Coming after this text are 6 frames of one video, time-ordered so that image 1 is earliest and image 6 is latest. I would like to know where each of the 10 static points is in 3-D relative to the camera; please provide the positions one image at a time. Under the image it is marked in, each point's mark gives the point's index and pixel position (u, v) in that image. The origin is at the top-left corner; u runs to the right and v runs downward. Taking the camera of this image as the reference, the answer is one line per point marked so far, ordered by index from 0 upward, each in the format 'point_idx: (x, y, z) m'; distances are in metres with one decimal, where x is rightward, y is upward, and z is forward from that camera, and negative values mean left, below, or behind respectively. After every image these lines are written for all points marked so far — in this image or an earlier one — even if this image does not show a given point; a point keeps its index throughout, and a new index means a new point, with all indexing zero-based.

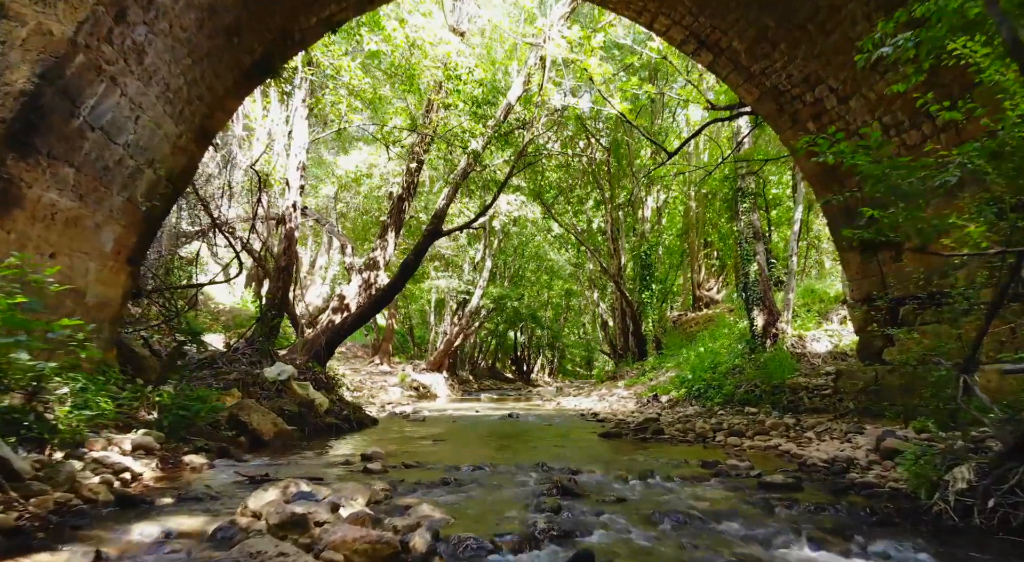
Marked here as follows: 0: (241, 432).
0: (-3.1, -1.8, +7.1) m
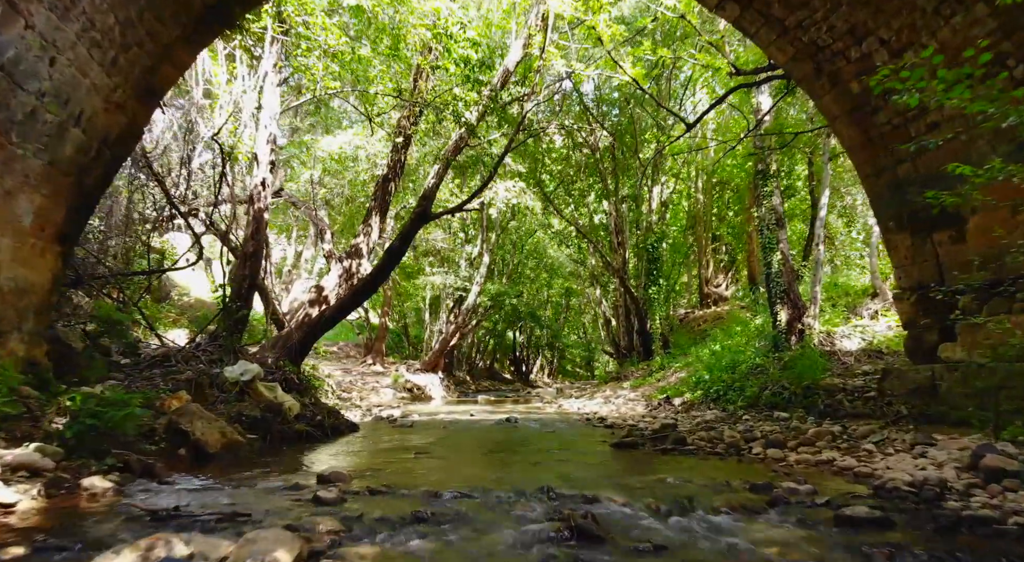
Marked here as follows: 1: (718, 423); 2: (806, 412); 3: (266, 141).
0: (-3.2, -1.6, +5.9) m
1: (+3.0, -2.1, +9.0) m
2: (+4.3, -1.9, +9.0) m
3: (-3.8, +2.2, +9.5) m
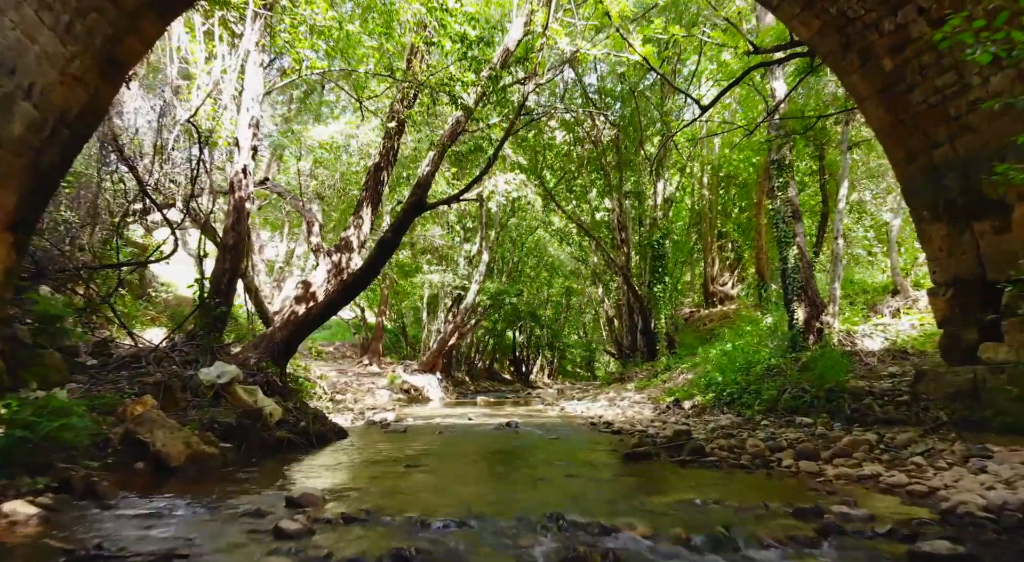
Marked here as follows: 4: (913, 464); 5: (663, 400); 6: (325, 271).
0: (-3.2, -1.5, +5.2) m
1: (+3.0, -2.0, +8.3) m
2: (+4.3, -1.8, +8.3) m
3: (-3.8, +2.2, +8.9) m
4: (+3.5, -1.6, +5.3) m
5: (+3.2, -2.5, +13.2) m
6: (-3.0, +0.2, +9.9) m
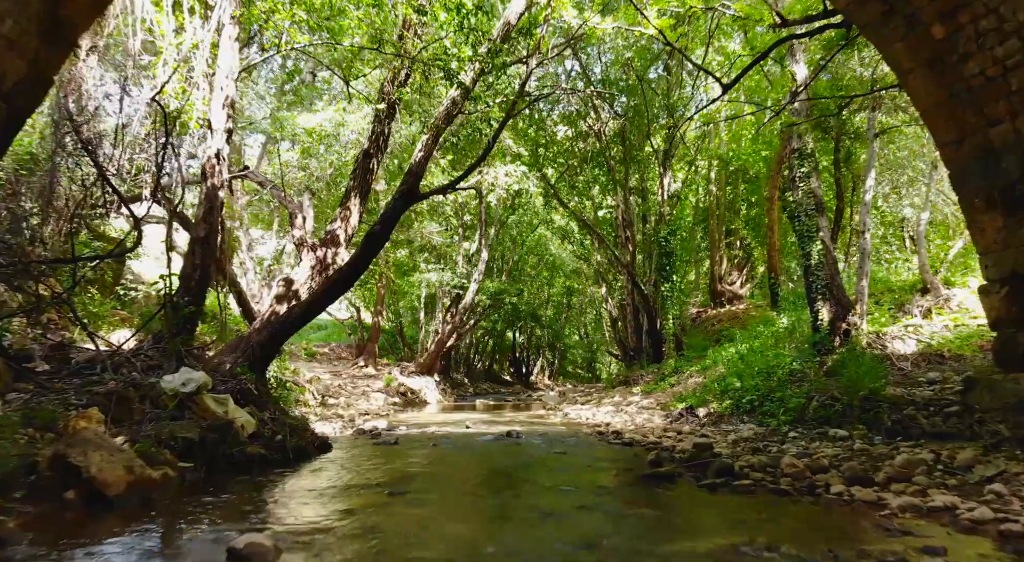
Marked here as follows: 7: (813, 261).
0: (-3.1, -1.5, +4.4) m
1: (+3.0, -1.9, +7.5) m
2: (+4.3, -1.8, +7.5) m
3: (-3.8, +2.3, +8.0) m
4: (+3.5, -1.5, +4.5) m
5: (+3.2, -2.5, +12.3) m
6: (-3.0, +0.2, +9.0) m
7: (+5.1, +0.3, +10.4) m
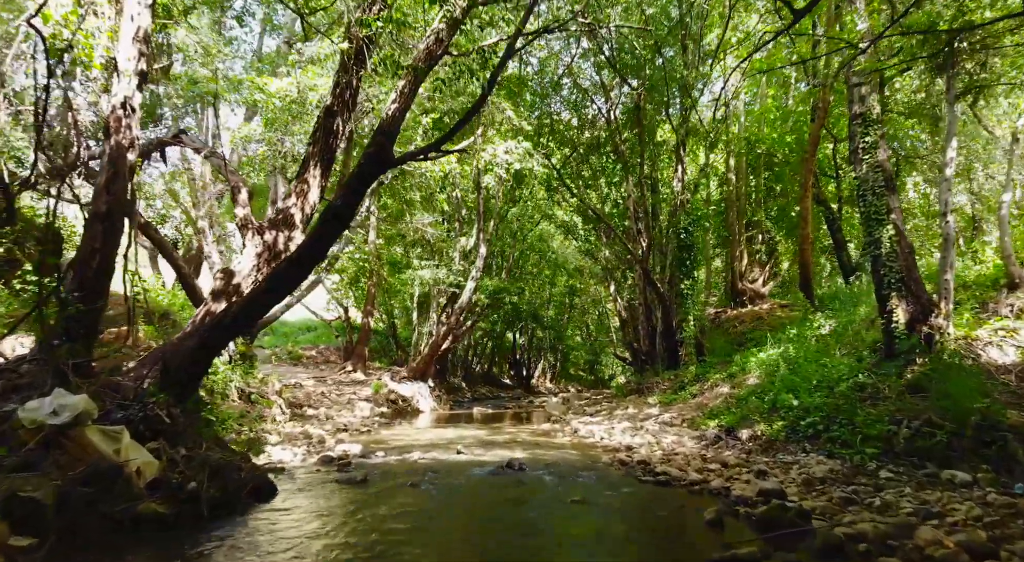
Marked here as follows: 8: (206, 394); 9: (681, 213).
0: (-3.1, -1.3, +2.4) m
1: (+3.0, -1.9, +5.5) m
2: (+4.3, -1.7, +5.5) m
3: (-3.8, +2.4, +6.1) m
4: (+3.5, -1.4, +2.6) m
5: (+3.3, -2.4, +10.4) m
6: (-3.0, +0.3, +7.1) m
7: (+5.1, +0.4, +8.5) m
8: (-5.0, -1.9, +10.1) m
9: (+5.0, +2.0, +18.5) m
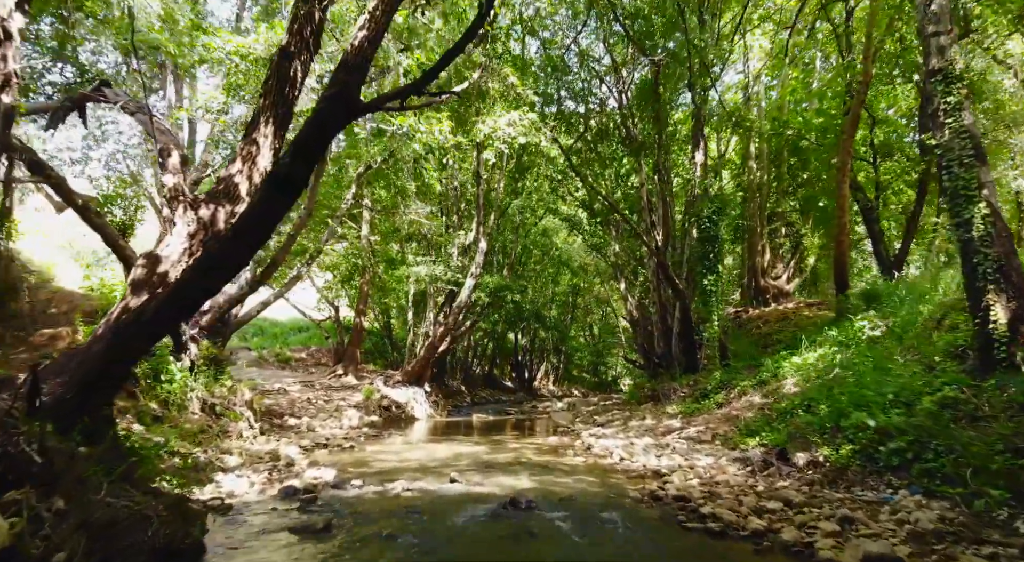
0: (-3.1, -1.2, +0.8) m
1: (+3.1, -1.7, +3.9) m
2: (+4.4, -1.6, +3.9) m
3: (-3.7, +2.5, +4.5) m
4: (+3.5, -1.3, +1.0) m
5: (+3.3, -2.3, +8.8) m
6: (-2.9, +0.4, +5.5) m
7: (+5.2, +0.5, +6.9) m
8: (-5.0, -1.7, +8.5) m
9: (+5.1, +2.1, +16.9) m
